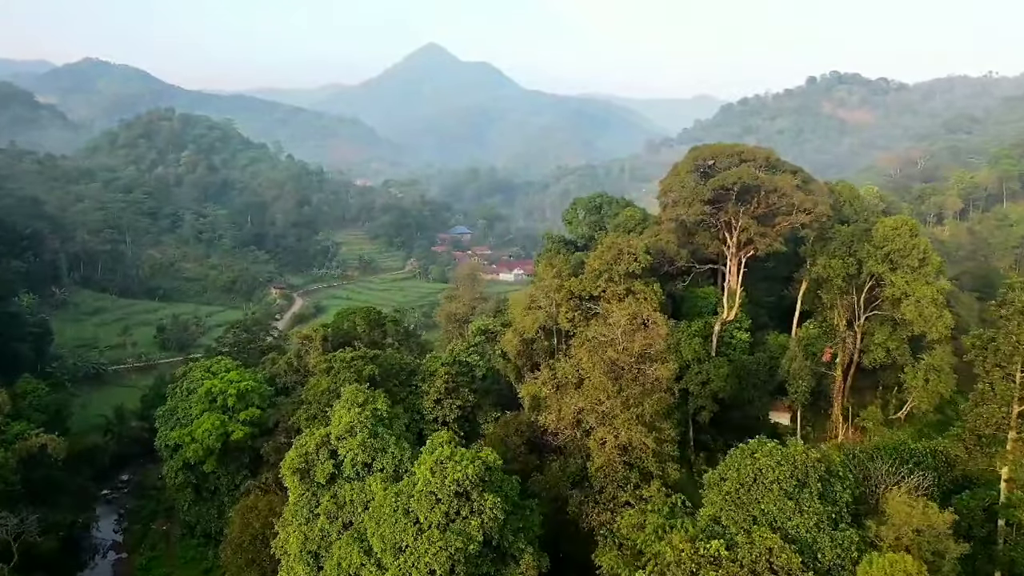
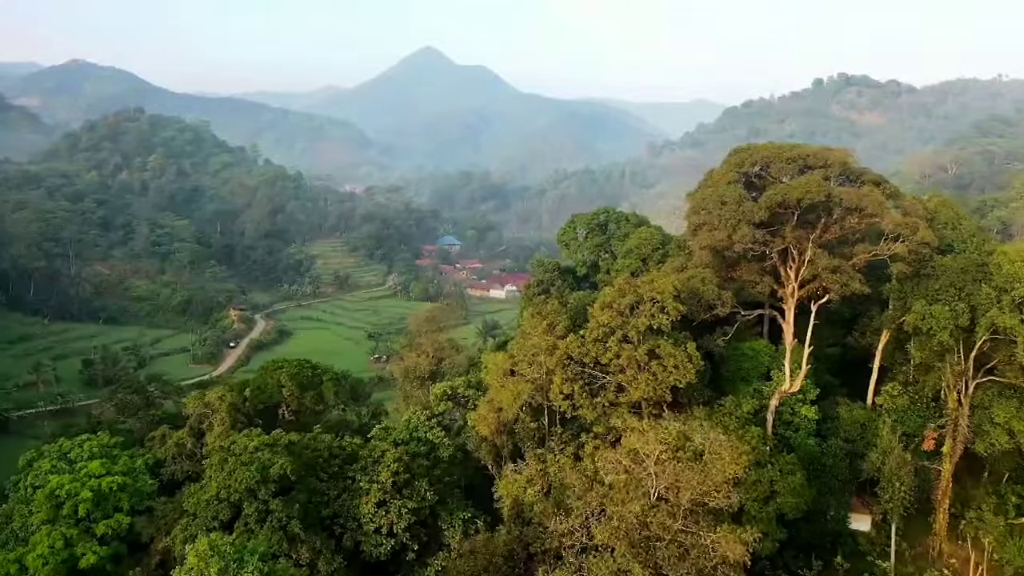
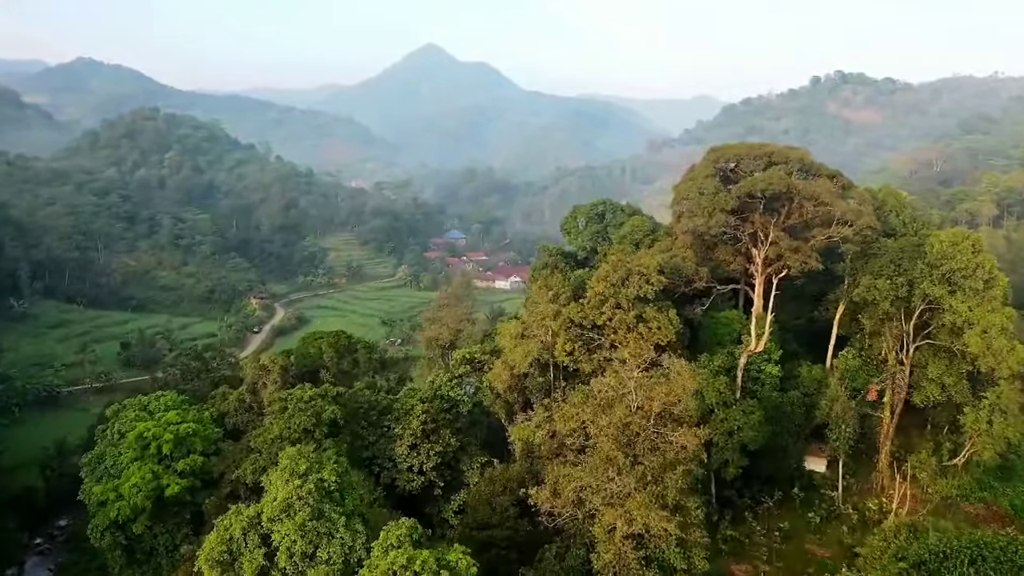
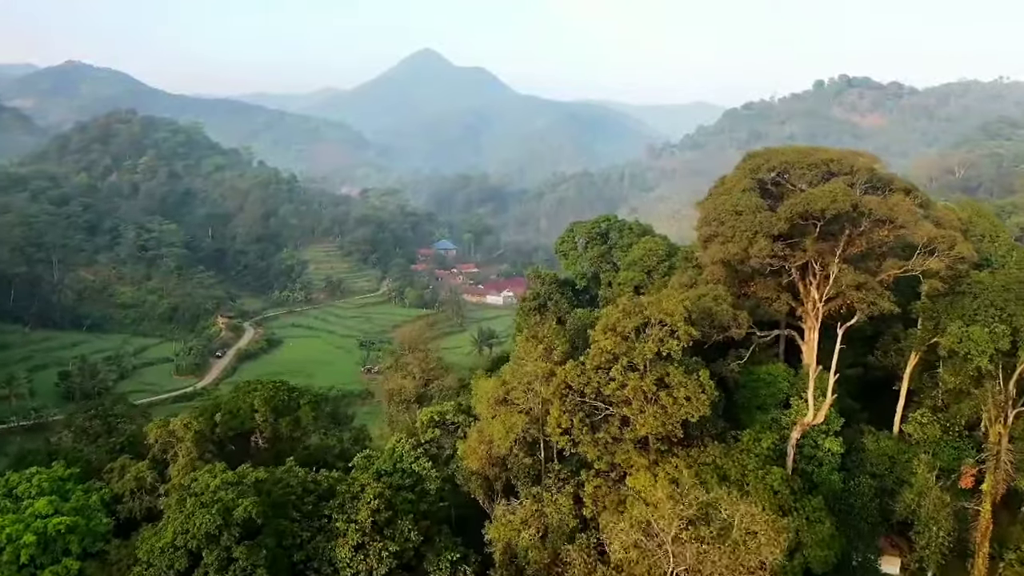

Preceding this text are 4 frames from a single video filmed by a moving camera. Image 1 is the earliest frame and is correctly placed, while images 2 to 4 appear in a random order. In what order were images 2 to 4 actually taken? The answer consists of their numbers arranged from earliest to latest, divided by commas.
3, 2, 4
